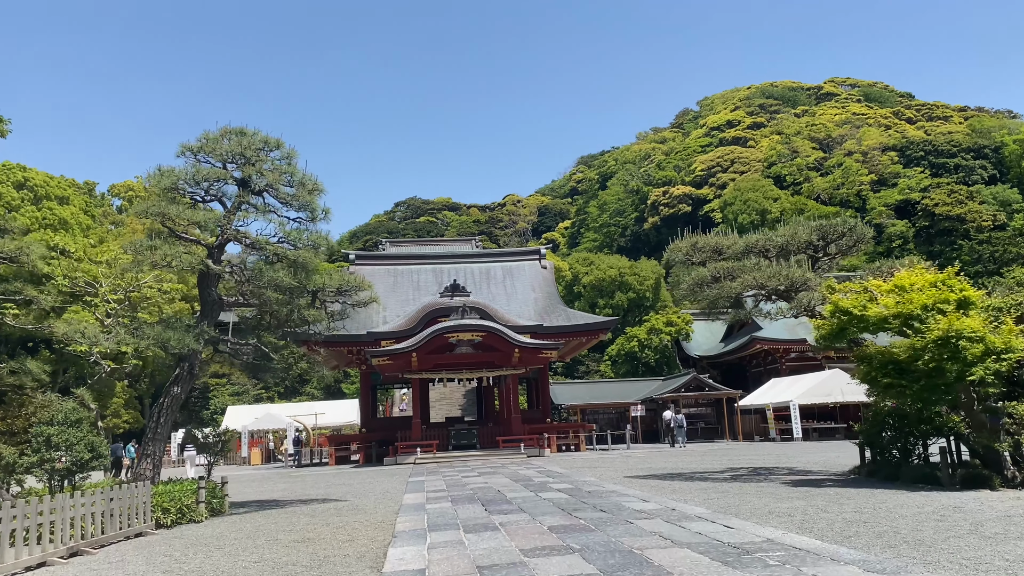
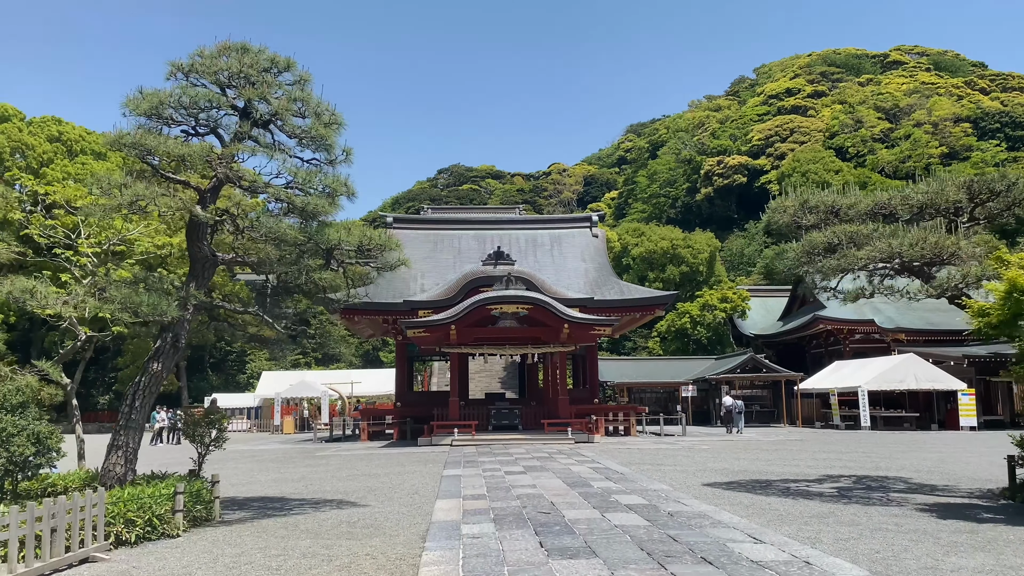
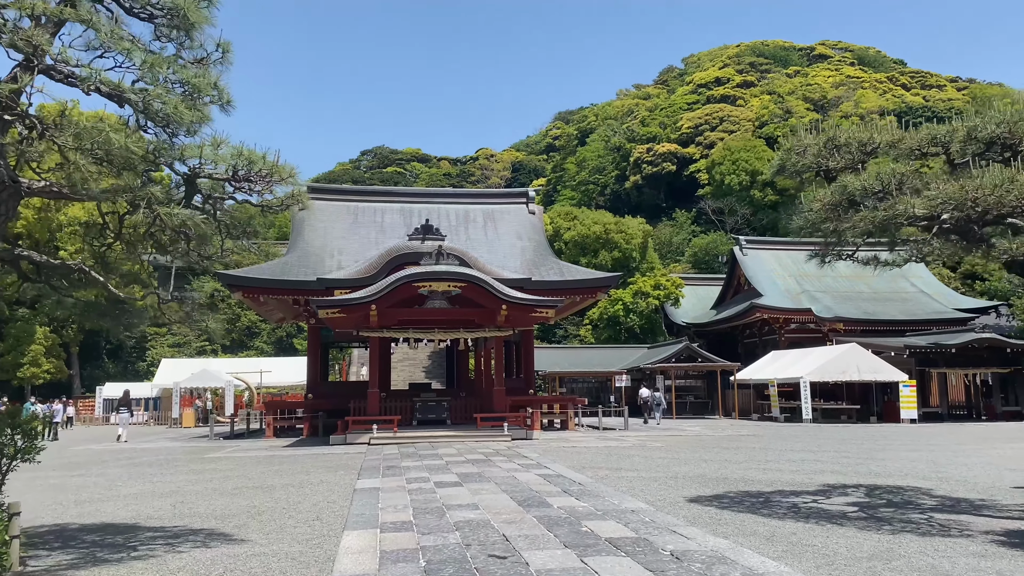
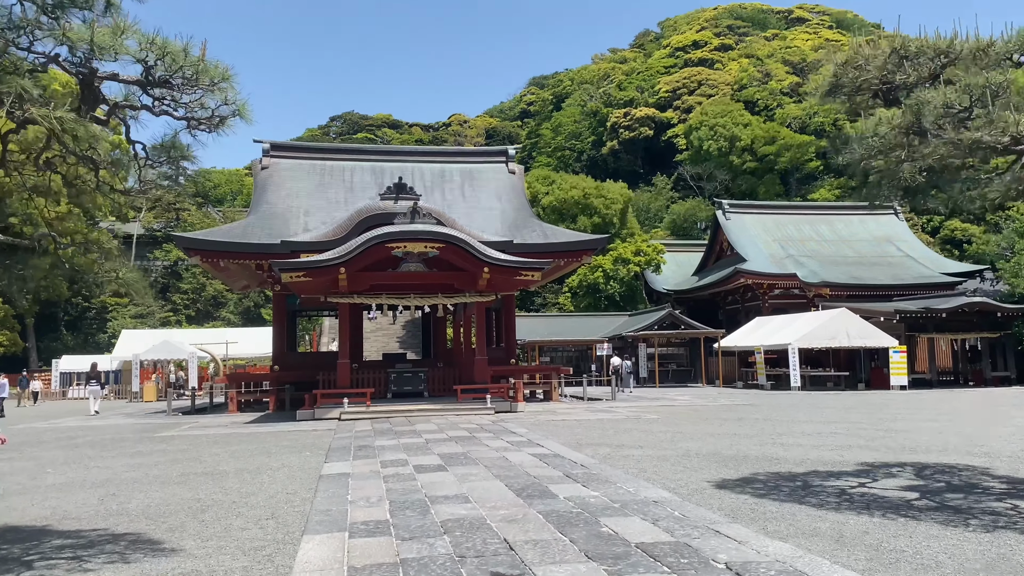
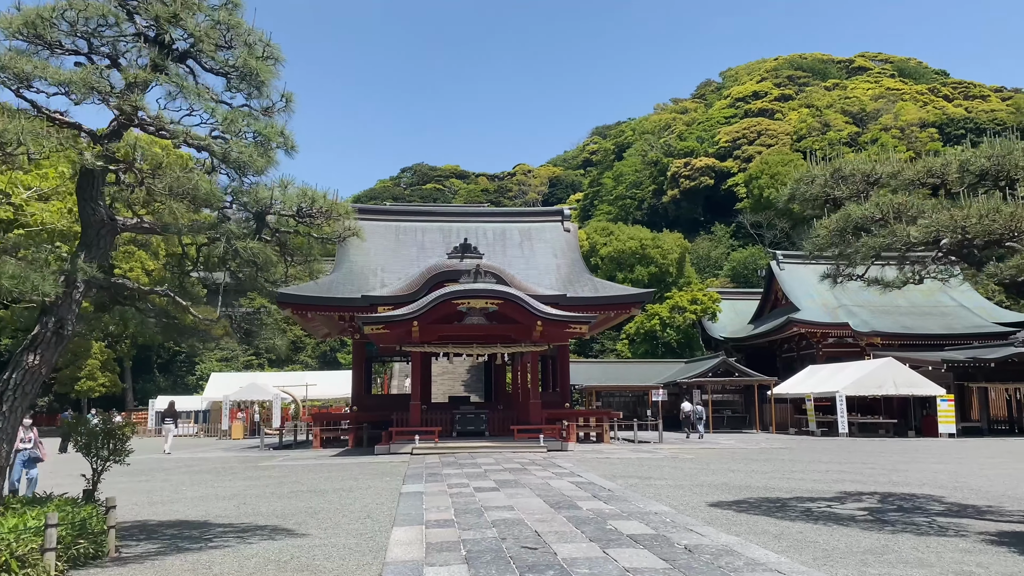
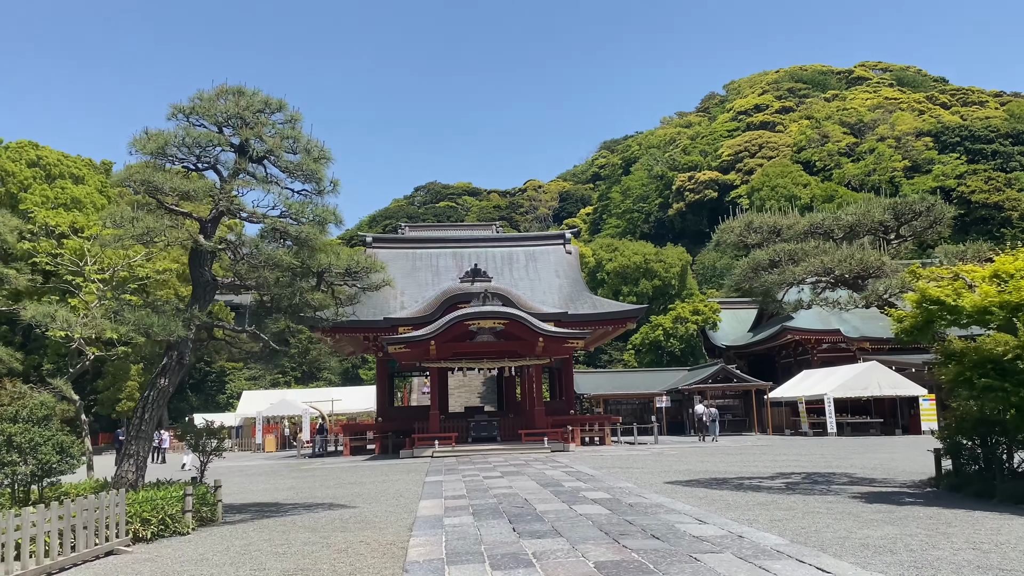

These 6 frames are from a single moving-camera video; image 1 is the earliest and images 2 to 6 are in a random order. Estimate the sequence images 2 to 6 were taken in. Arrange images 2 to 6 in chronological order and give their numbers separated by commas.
6, 2, 5, 3, 4
